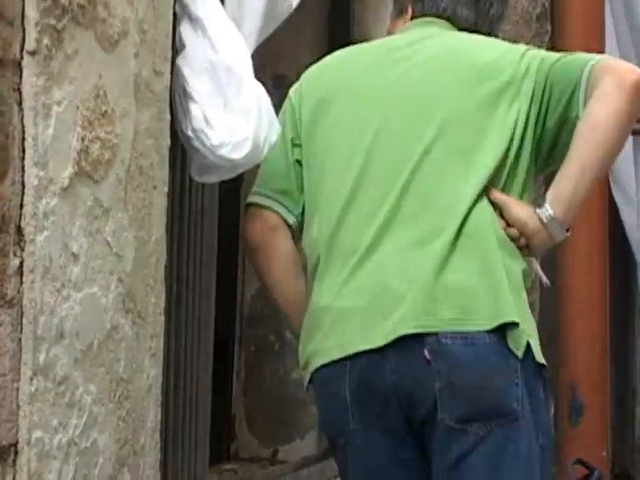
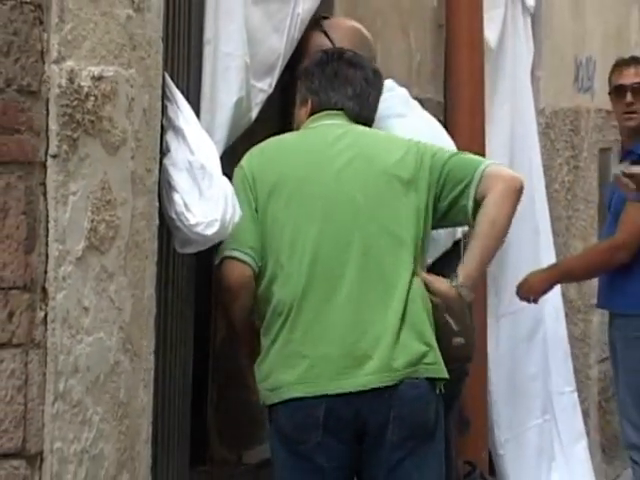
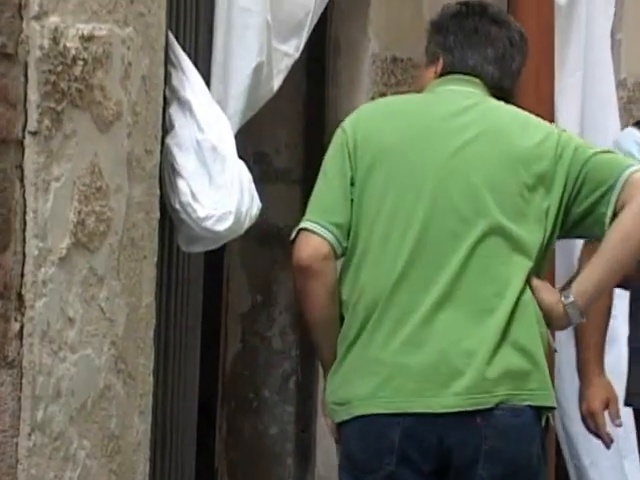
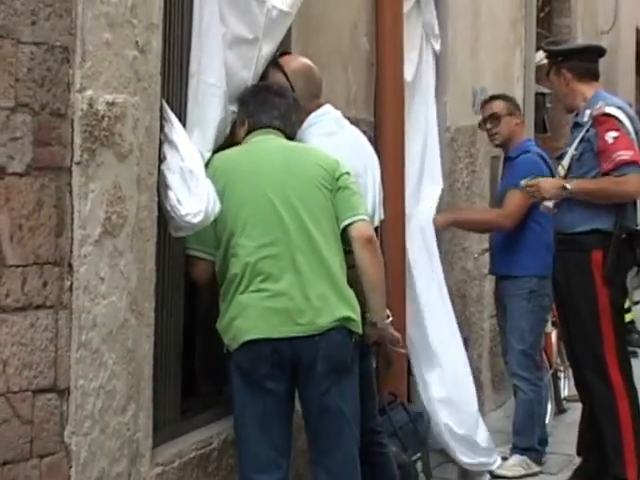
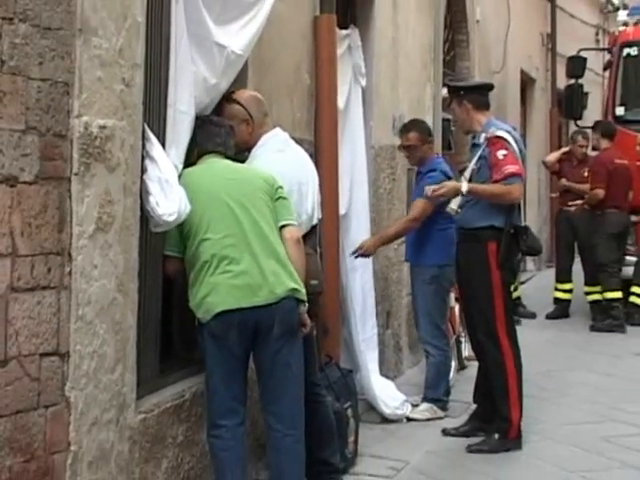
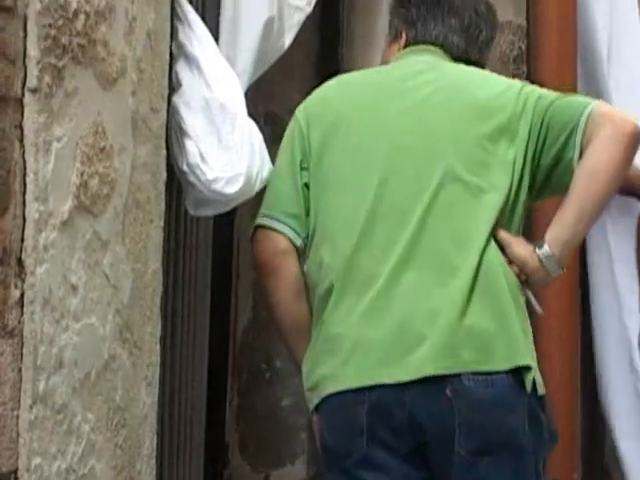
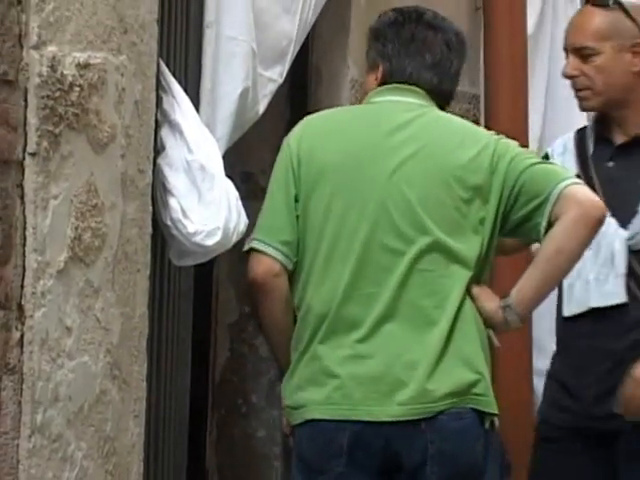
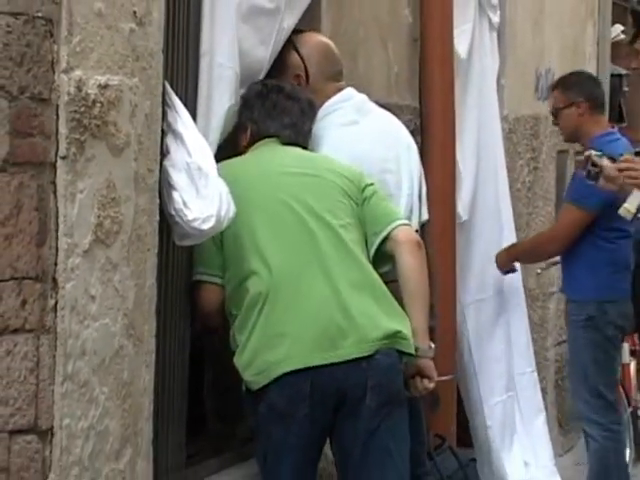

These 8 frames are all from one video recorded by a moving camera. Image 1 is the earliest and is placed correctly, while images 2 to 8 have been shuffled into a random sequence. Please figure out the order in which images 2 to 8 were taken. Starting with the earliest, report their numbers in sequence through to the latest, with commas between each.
6, 3, 7, 2, 8, 4, 5
